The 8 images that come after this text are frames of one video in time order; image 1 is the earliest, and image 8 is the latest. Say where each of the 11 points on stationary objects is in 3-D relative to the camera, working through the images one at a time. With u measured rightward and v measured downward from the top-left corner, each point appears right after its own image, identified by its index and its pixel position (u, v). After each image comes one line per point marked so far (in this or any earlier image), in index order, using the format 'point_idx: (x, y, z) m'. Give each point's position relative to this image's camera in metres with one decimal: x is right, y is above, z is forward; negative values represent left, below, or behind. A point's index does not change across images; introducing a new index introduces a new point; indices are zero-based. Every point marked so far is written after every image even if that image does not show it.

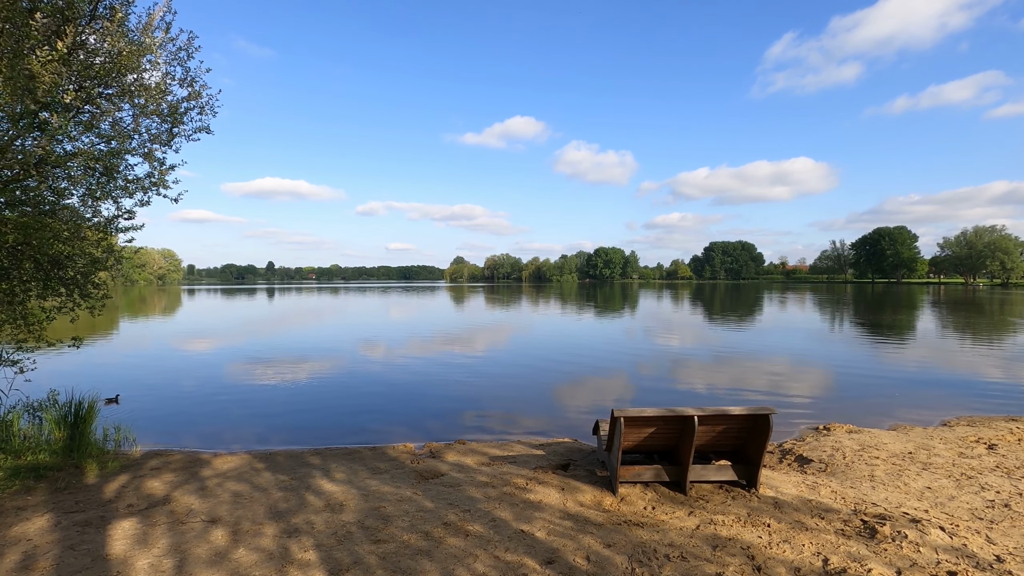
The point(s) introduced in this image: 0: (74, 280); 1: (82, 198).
0: (-8.3, +0.1, +10.2) m
1: (-7.8, +1.6, +9.9) m
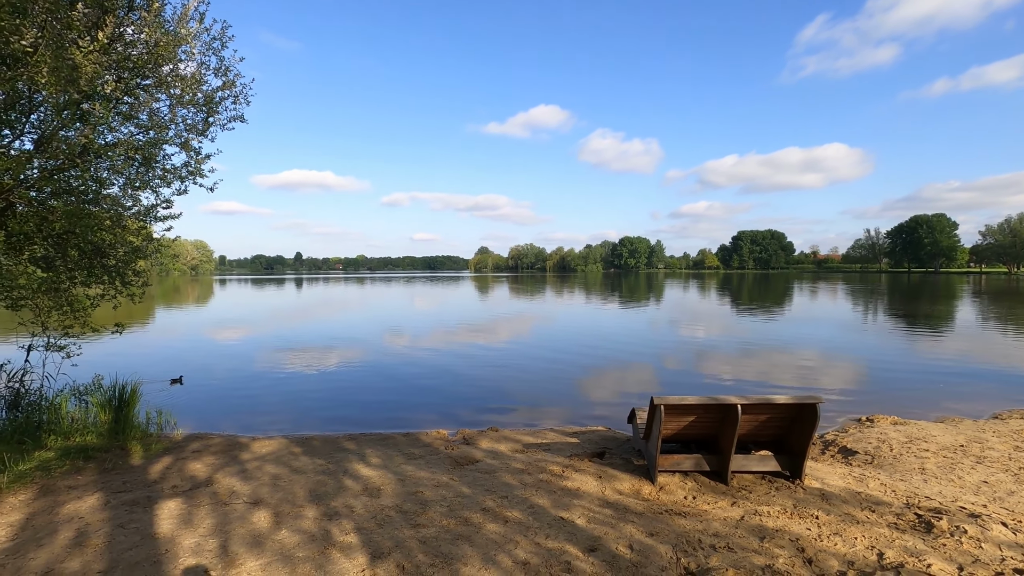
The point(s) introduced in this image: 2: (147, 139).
0: (-7.7, +0.4, +10.5) m
1: (-7.2, +1.9, +10.1) m
2: (-6.7, +2.7, +10.1) m
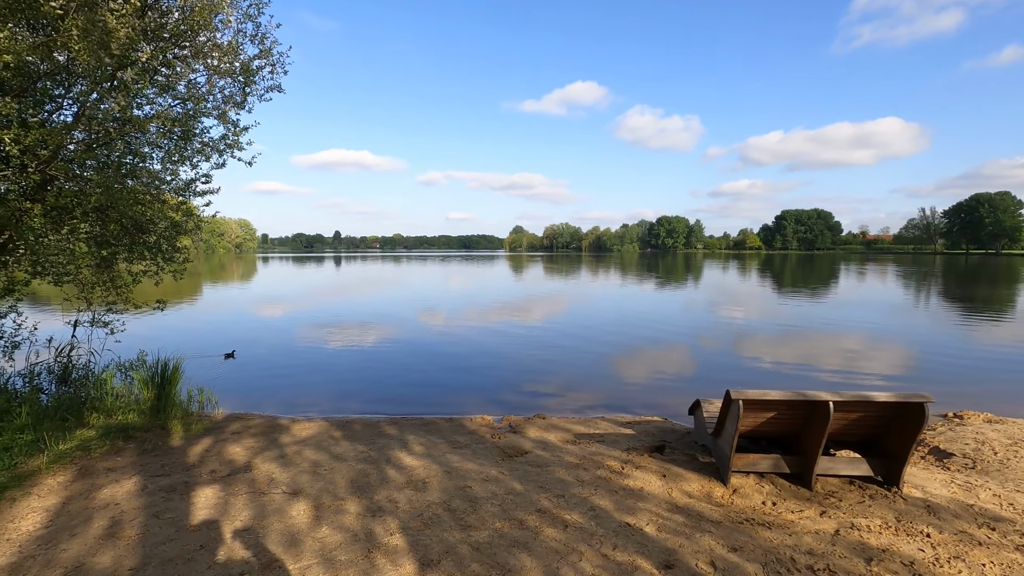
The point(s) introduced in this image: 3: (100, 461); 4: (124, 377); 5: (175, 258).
0: (-6.8, +0.8, +10.4) m
1: (-6.4, +2.3, +9.9) m
2: (-5.9, +3.2, +9.8) m
3: (-4.7, -2.0, +6.2) m
4: (-7.5, -1.7, +10.5) m
5: (-6.8, +0.6, +11.0) m
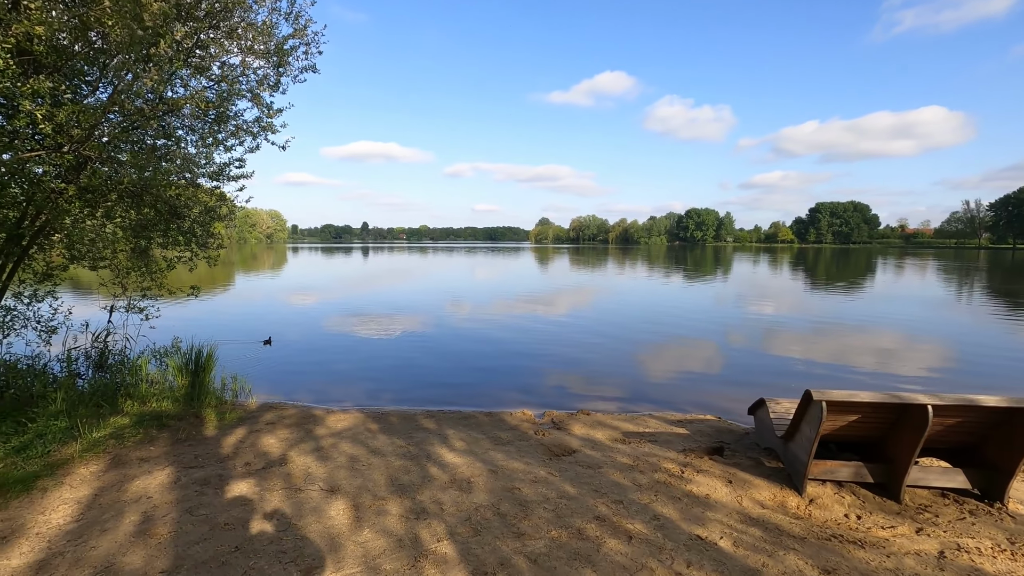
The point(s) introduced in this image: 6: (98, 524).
0: (-6.0, +1.1, +10.2) m
1: (-5.6, +2.6, +9.7) m
2: (-5.1, +3.4, +9.5) m
3: (-4.2, -1.8, +6.0) m
4: (-6.8, -1.4, +10.4) m
5: (-6.0, +0.9, +10.8) m
6: (-3.3, -1.9, +4.4) m
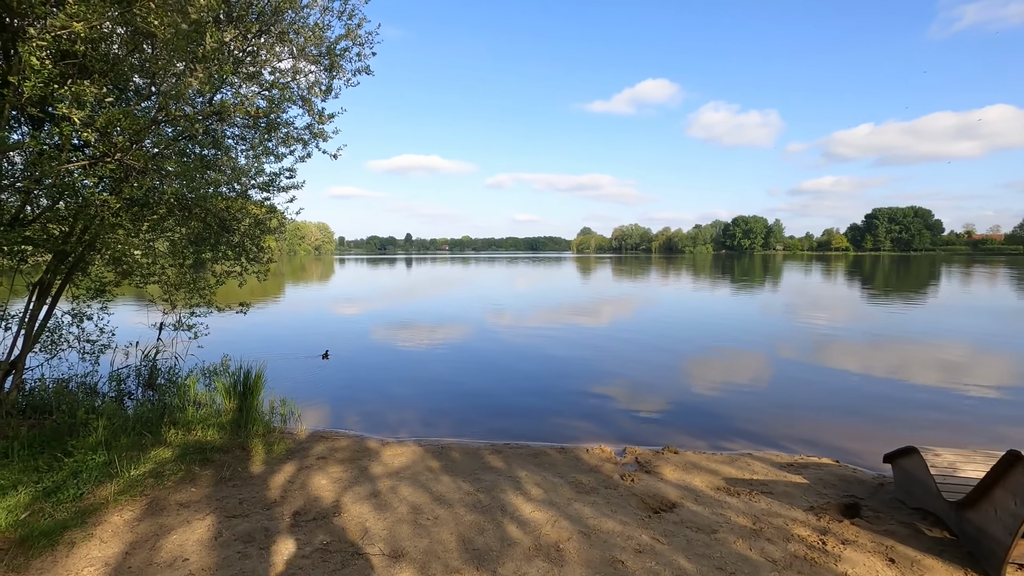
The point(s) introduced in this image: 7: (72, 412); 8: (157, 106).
0: (-4.9, +0.8, +9.7) m
1: (-4.5, +2.3, +9.2) m
2: (-4.0, +3.1, +9.0) m
3: (-3.4, -2.0, +5.4) m
4: (-5.6, -1.7, +10.0) m
5: (-4.8, +0.6, +10.3) m
6: (-2.6, -2.1, +3.7) m
7: (-5.9, -1.7, +7.2) m
8: (-4.8, +2.5, +7.4) m
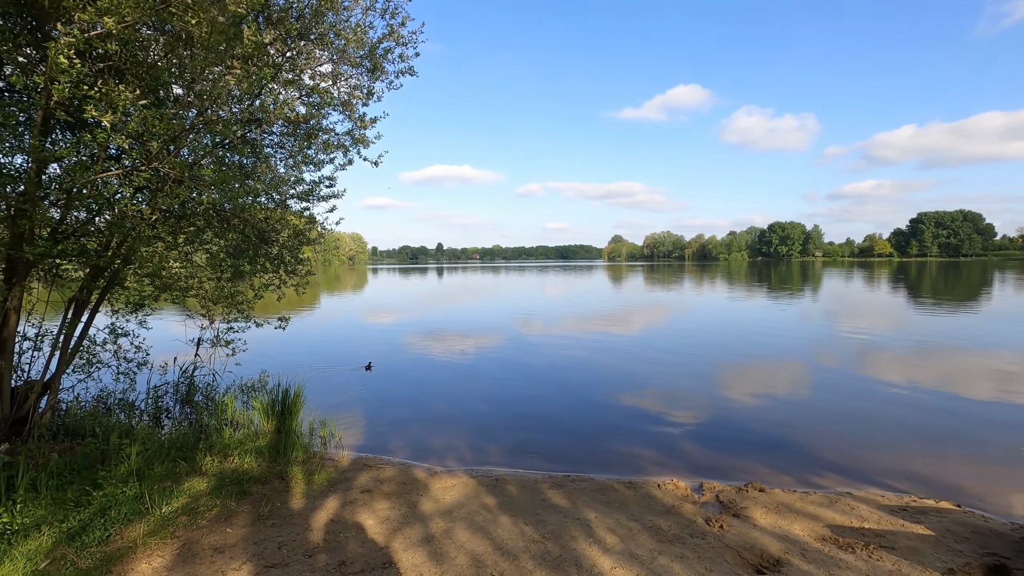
0: (-4.0, +0.5, +9.3) m
1: (-3.7, +2.0, +8.8) m
2: (-3.2, +2.9, +8.6) m
3: (-2.7, -2.2, +4.8) m
4: (-4.7, -2.0, +9.5) m
5: (-3.9, +0.3, +9.9) m
6: (-2.1, -2.2, +3.1) m
7: (-5.1, -1.9, +6.8) m
8: (-4.1, +2.3, +7.0) m
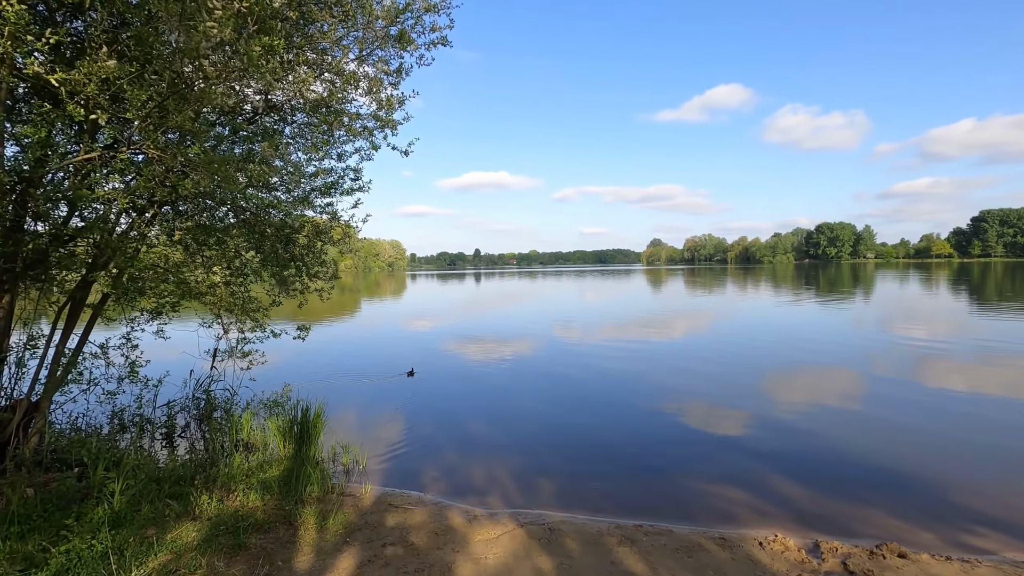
0: (-3.2, +0.5, +8.3) m
1: (-3.0, +2.0, +7.8) m
2: (-2.5, +2.8, +7.6) m
3: (-2.3, -2.2, +3.7) m
4: (-3.9, -2.1, +8.6) m
5: (-3.1, +0.2, +8.9) m
6: (-1.7, -2.2, +1.9) m
7: (-4.5, -1.9, +5.9) m
8: (-3.5, +2.2, +6.1) m
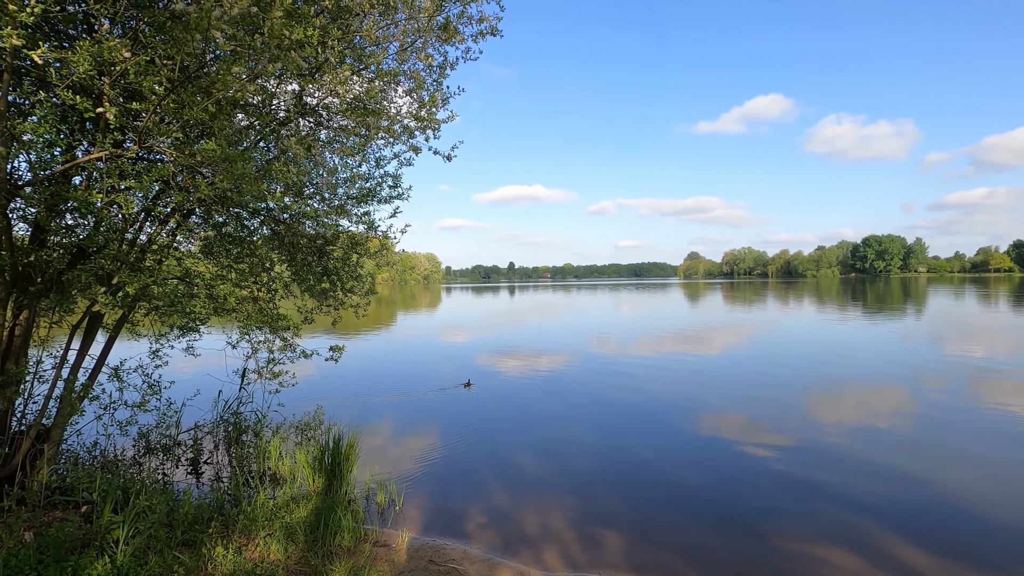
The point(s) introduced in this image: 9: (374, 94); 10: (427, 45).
0: (-2.5, +0.2, +7.6) m
1: (-2.3, +1.7, +7.2) m
2: (-1.8, +2.6, +6.9) m
3: (-1.8, -2.3, +3.0) m
4: (-3.2, -2.3, +7.9) m
5: (-2.3, 0.0, +8.2) m
6: (-1.4, -2.3, +1.1) m
7: (-4.0, -2.1, +5.3) m
8: (-2.9, +2.0, +5.5) m
9: (-1.8, +2.5, +6.8) m
10: (-1.1, +3.2, +7.2) m
